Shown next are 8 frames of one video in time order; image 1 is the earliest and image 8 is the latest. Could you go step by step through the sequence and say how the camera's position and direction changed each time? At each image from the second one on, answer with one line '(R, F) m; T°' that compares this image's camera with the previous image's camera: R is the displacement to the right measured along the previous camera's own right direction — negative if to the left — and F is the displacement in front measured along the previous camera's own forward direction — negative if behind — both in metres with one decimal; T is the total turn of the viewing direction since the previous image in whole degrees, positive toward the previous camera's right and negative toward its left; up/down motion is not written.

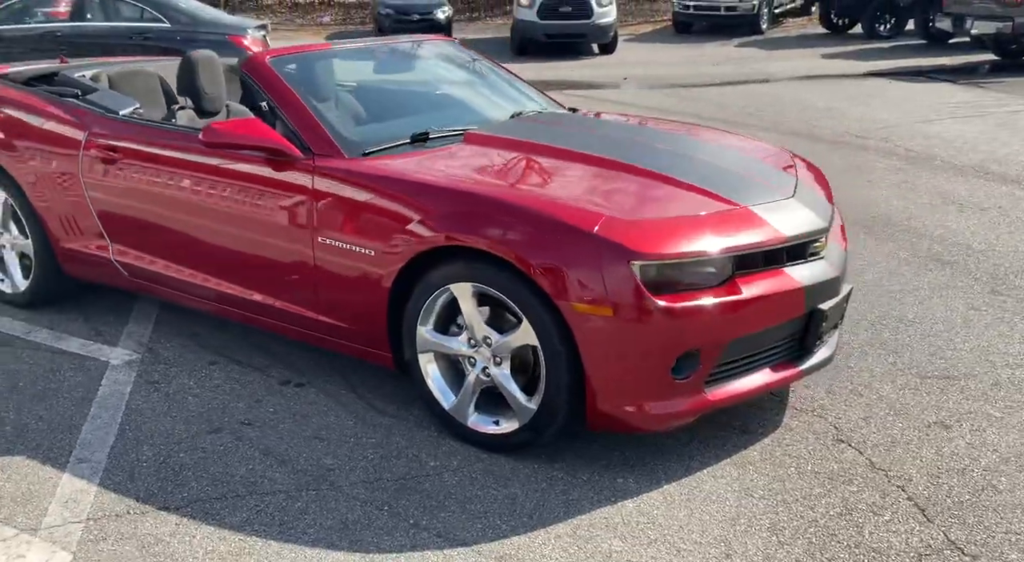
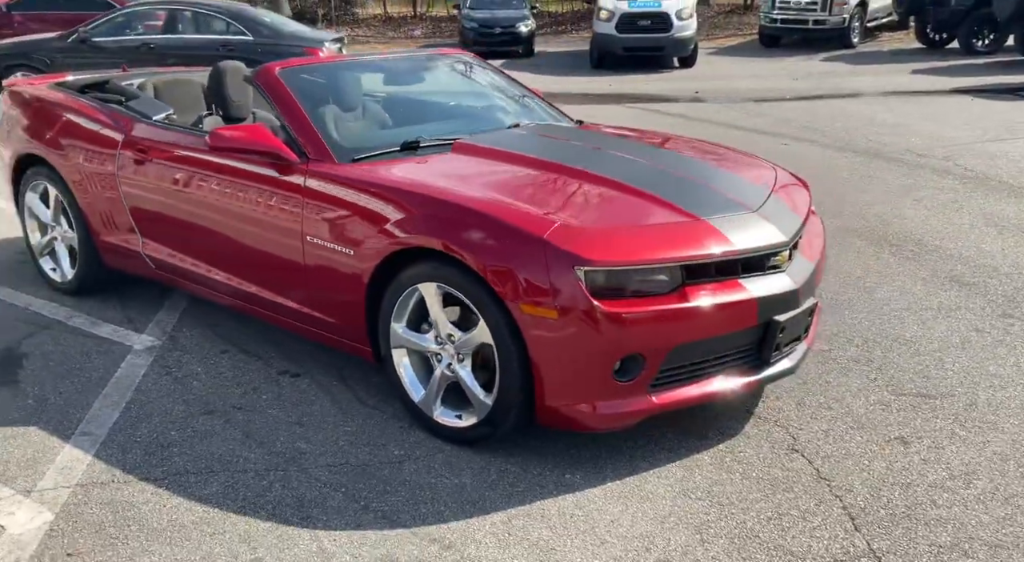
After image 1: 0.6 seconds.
(+0.4, -0.1) m; -5°
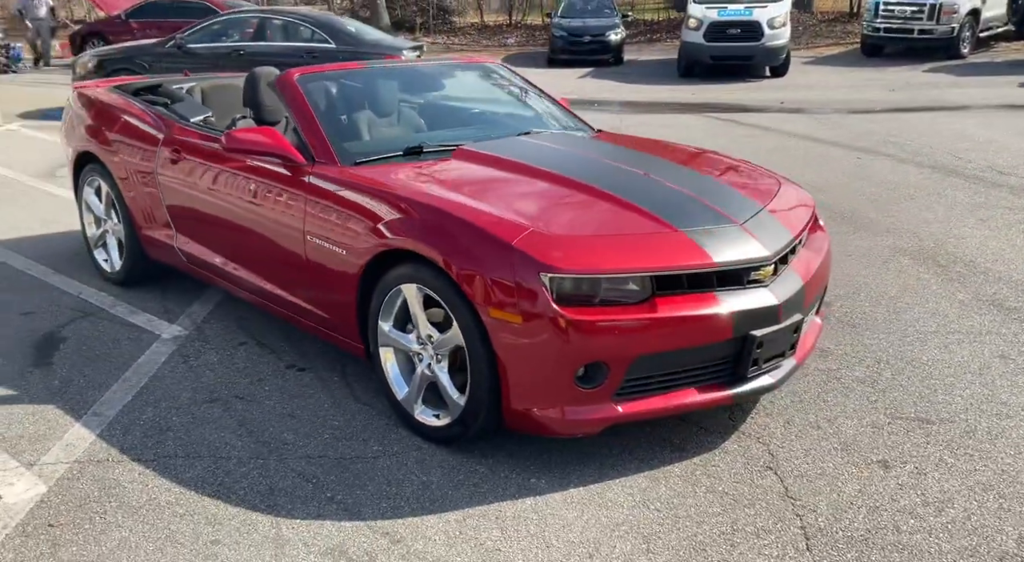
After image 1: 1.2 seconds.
(+0.4, 0.0) m; -5°
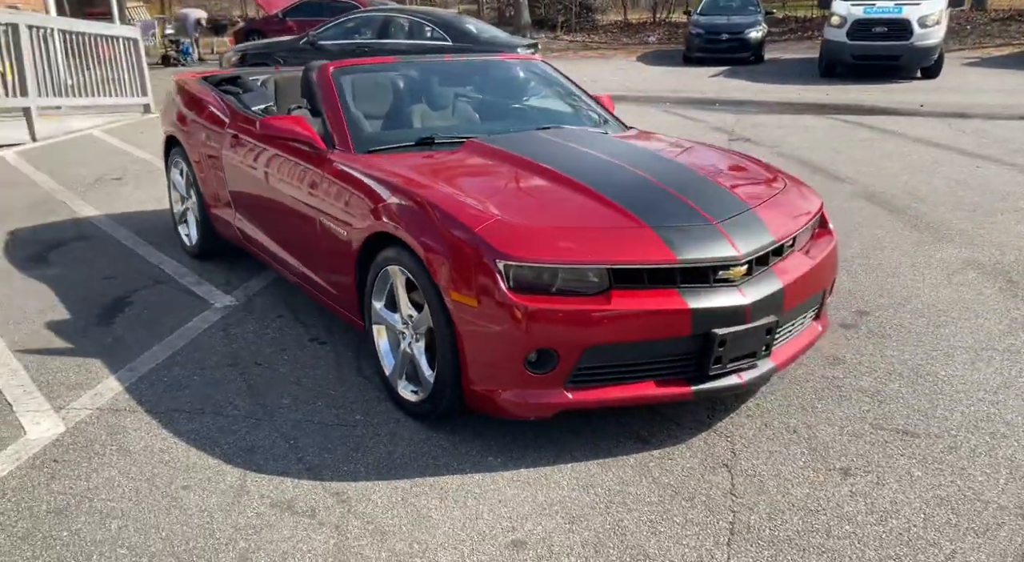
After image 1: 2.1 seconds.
(+0.5, -0.1) m; -8°
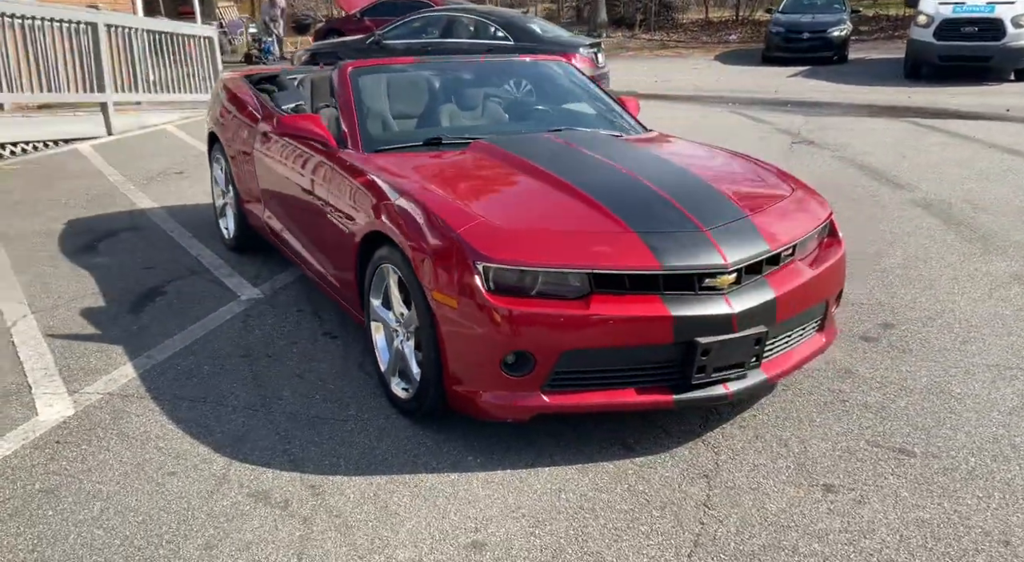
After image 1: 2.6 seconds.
(+0.3, 0.0) m; -5°
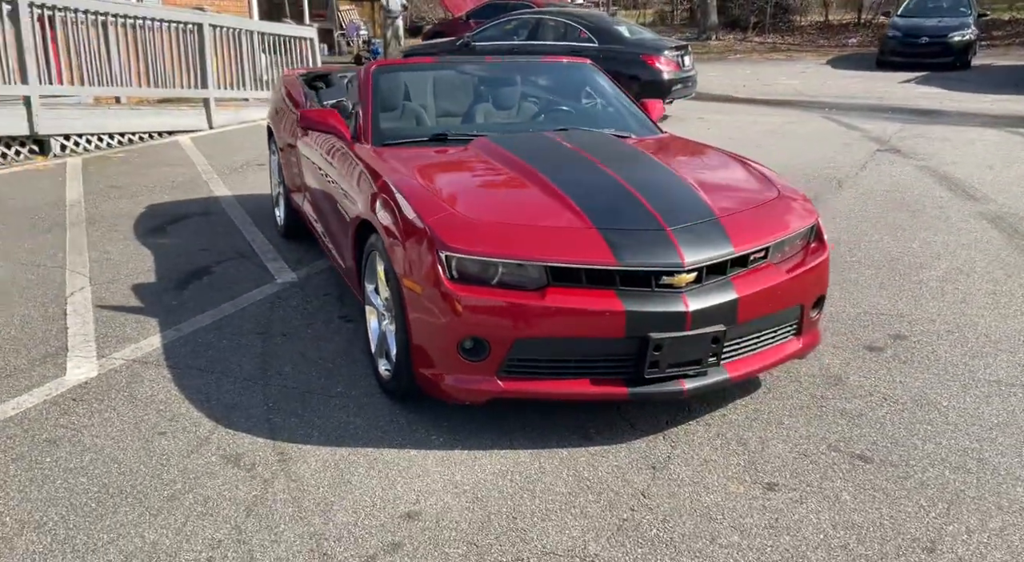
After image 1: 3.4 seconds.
(+0.5, -0.1) m; -6°
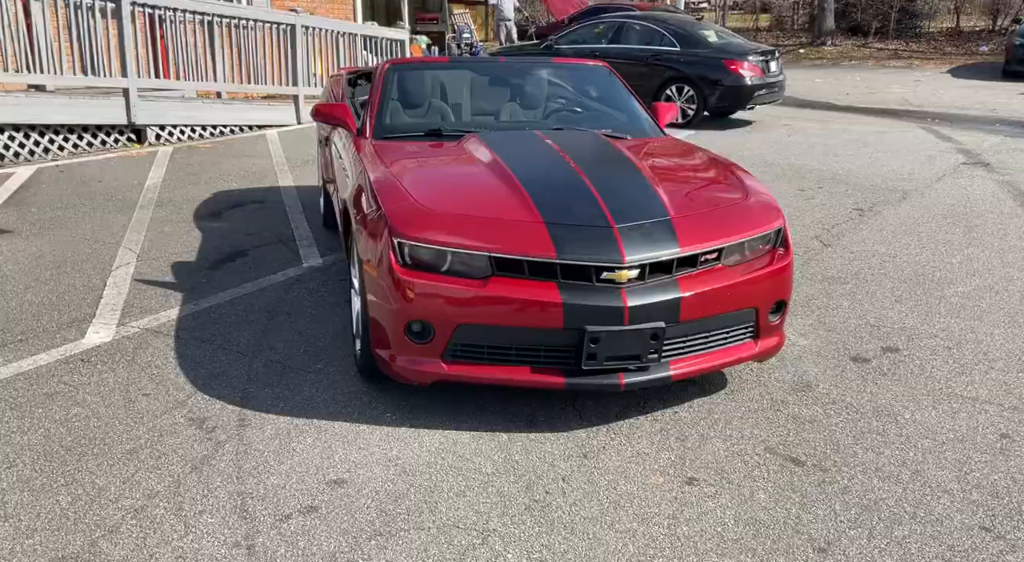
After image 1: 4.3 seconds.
(+0.5, -0.1) m; -6°
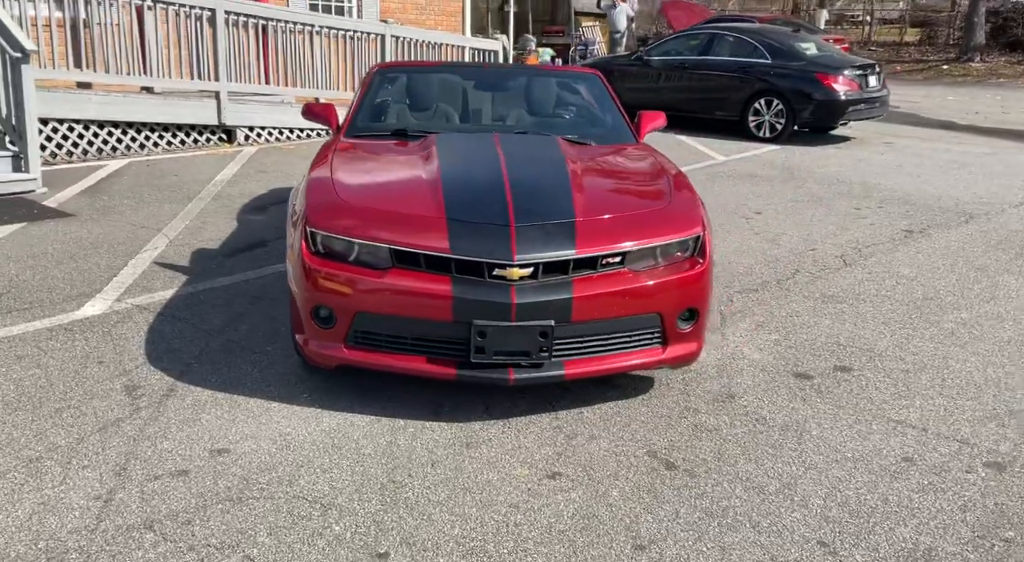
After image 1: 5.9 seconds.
(+0.8, -0.1) m; -7°
